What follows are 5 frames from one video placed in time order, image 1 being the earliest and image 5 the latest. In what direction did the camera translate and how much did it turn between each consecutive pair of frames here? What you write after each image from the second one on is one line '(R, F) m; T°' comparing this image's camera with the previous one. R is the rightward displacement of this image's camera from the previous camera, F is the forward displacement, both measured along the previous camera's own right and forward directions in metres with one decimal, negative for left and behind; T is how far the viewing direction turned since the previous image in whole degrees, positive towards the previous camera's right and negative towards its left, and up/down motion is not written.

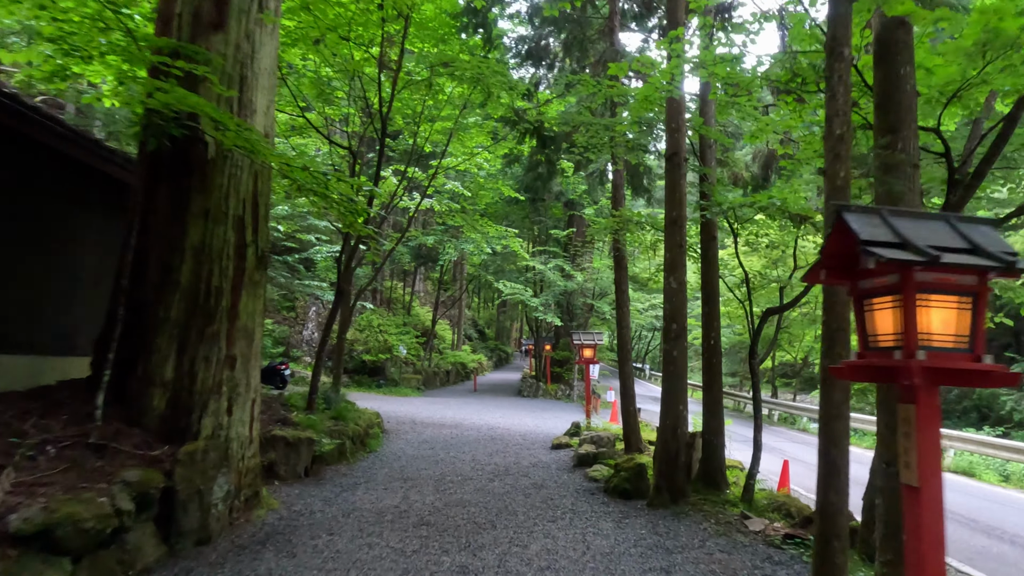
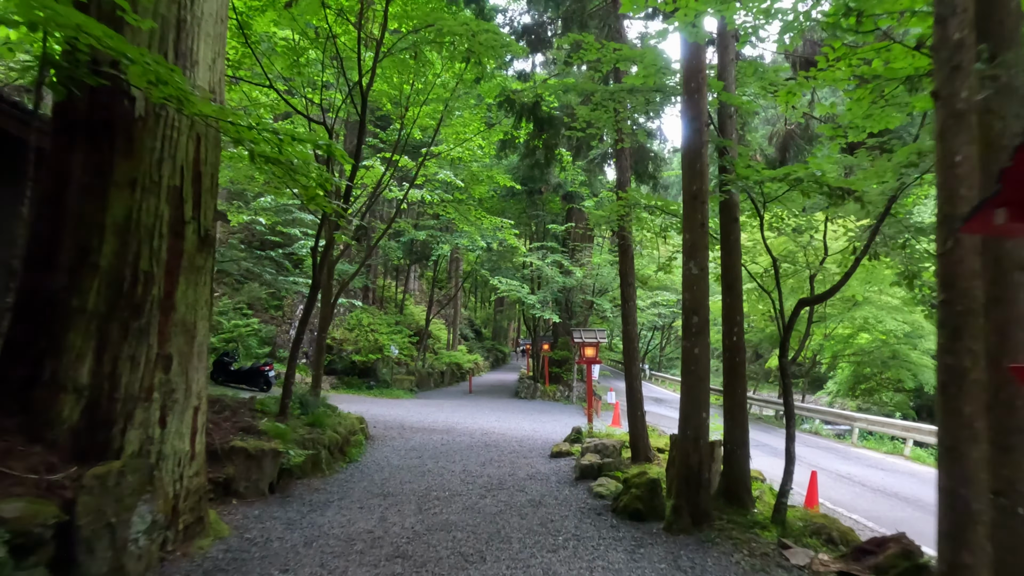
(0.0, +0.7) m; 0°
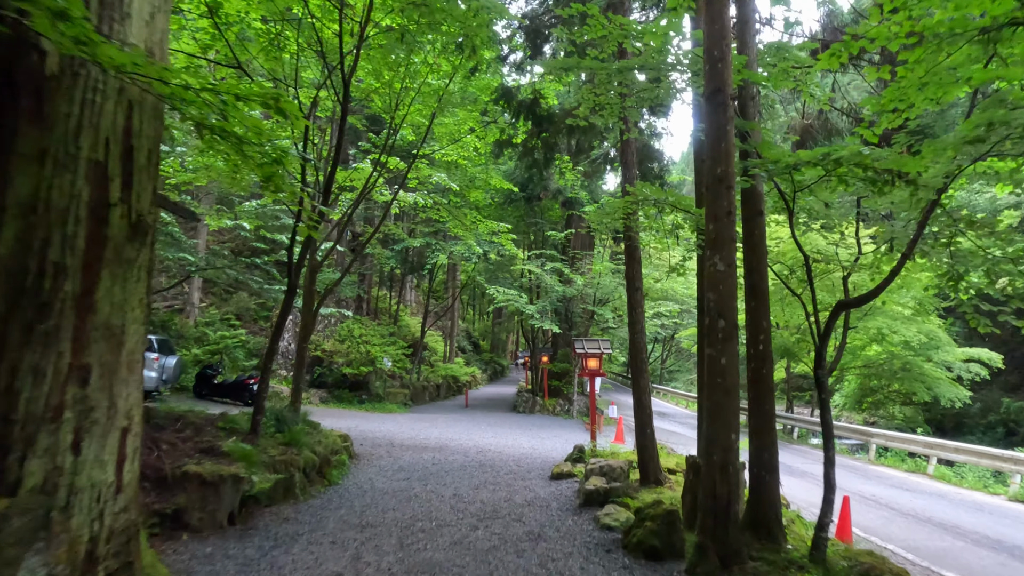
(0.0, +0.6) m; 0°
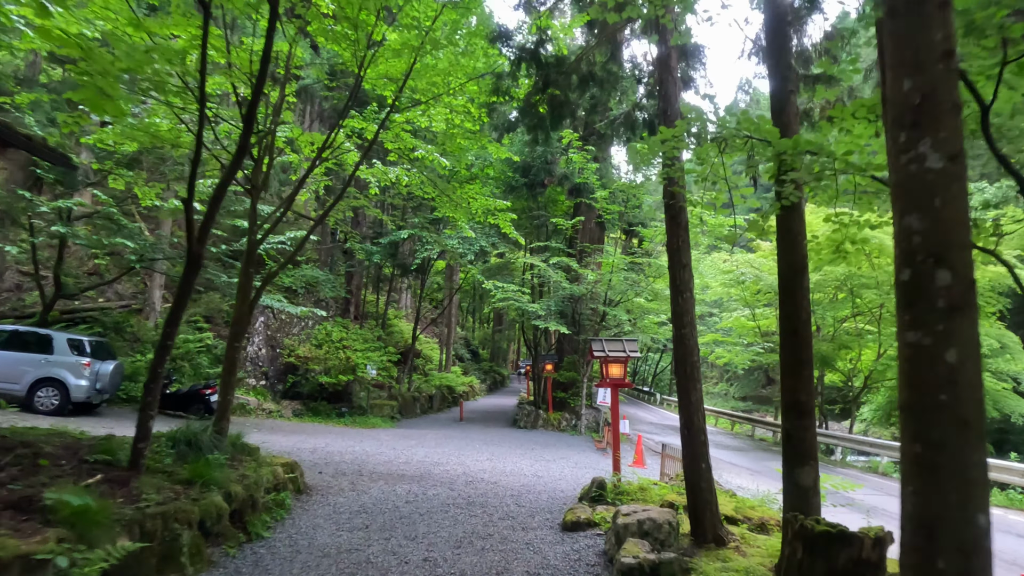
(0.0, +1.8) m; 0°
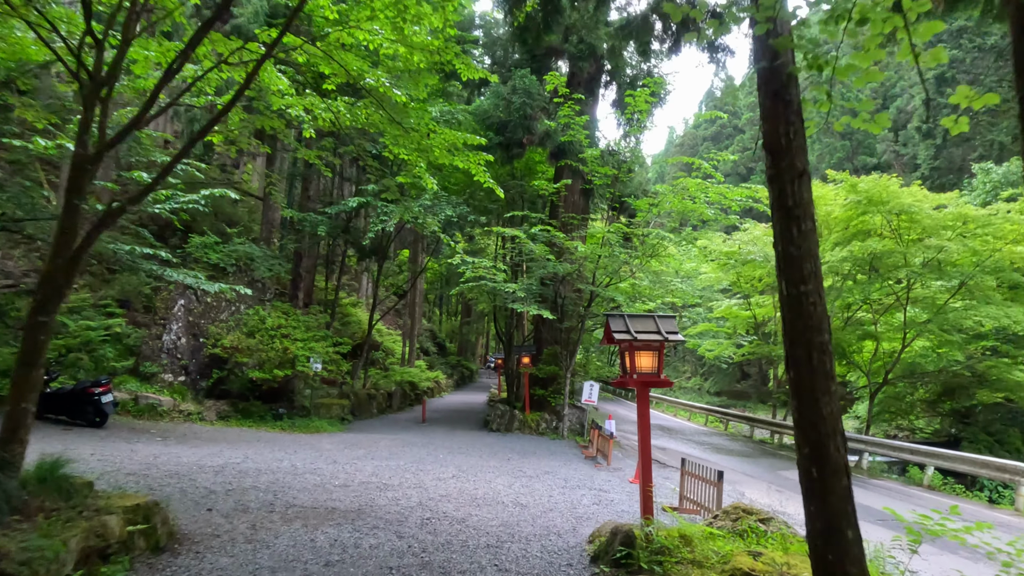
(-0.1, +2.1) m; +3°
